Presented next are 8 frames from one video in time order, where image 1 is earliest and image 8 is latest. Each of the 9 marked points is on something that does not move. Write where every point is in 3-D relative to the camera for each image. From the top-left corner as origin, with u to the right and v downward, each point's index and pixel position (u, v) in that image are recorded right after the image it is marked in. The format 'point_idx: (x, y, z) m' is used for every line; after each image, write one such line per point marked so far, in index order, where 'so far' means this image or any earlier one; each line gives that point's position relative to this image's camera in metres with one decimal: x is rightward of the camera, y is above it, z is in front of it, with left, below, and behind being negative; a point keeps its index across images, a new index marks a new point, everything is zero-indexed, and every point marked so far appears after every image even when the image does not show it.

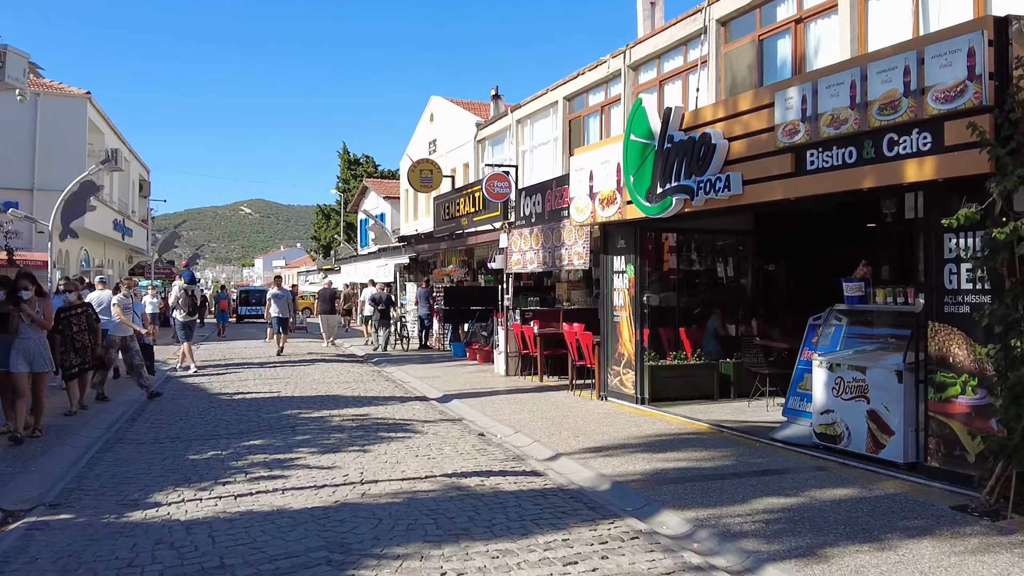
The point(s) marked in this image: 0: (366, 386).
0: (-2.1, -1.4, +13.9) m
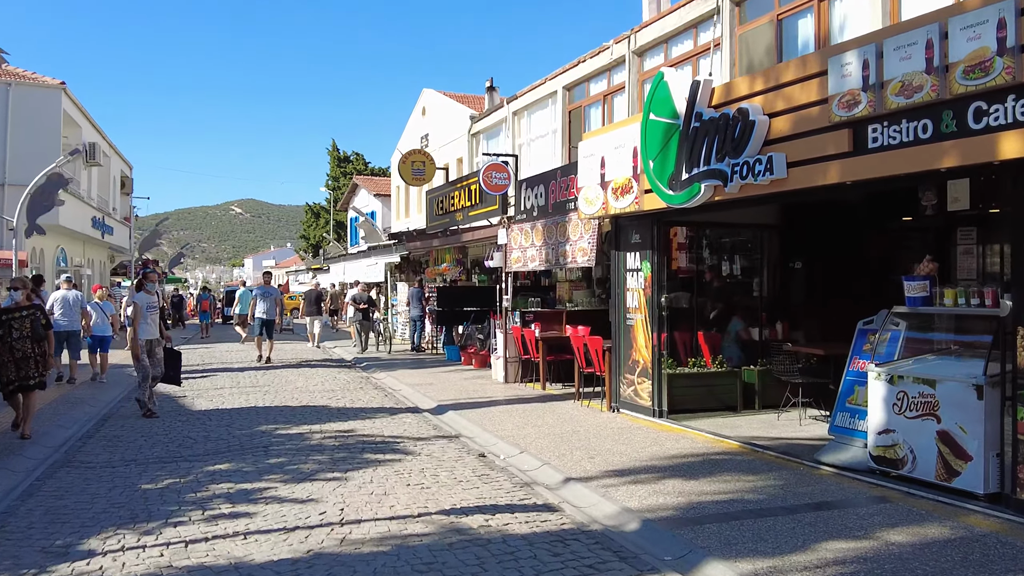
0: (-2.1, -1.4, +12.7) m
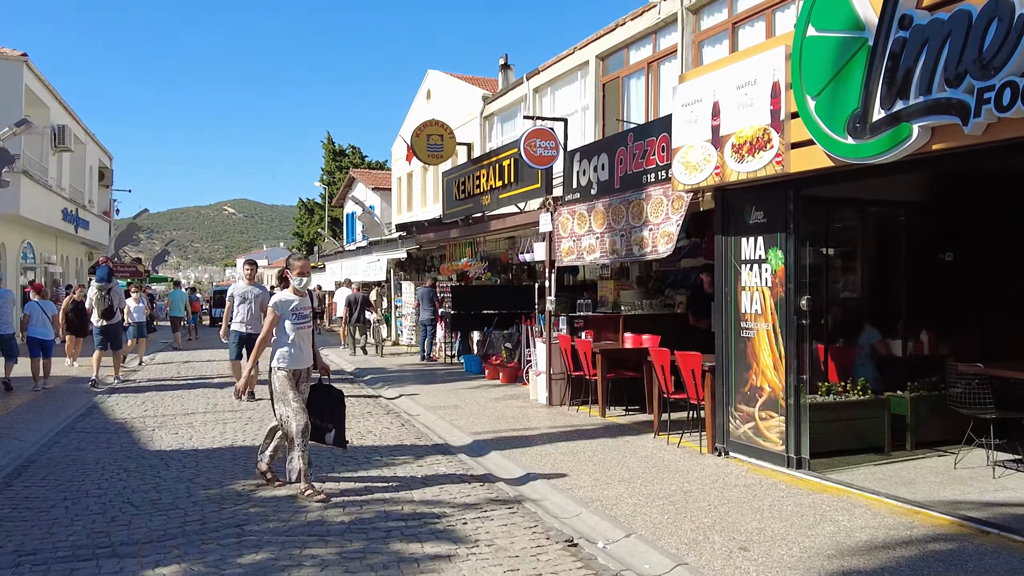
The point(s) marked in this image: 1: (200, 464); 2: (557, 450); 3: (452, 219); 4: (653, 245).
0: (-1.5, -1.4, +9.9) m
1: (-2.5, -1.4, +7.5) m
2: (+0.4, -1.4, +8.3) m
3: (-0.9, +1.1, +14.6) m
4: (+1.3, +0.4, +8.8) m
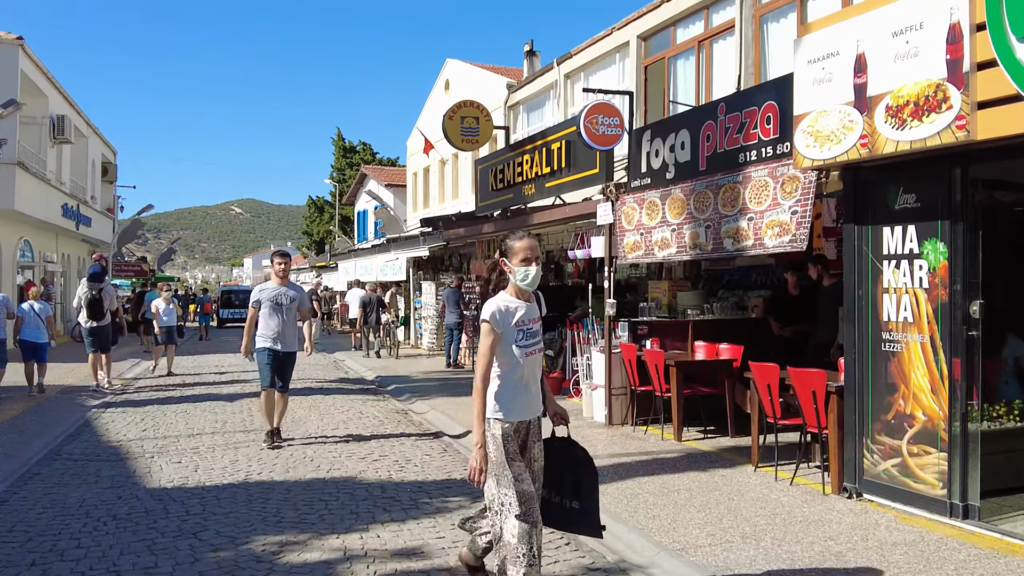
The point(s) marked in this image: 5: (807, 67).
0: (-1.0, -1.4, +8.4) m
1: (-1.9, -1.4, +6.1) m
2: (+0.9, -1.4, +6.8) m
3: (-0.3, +1.0, +13.1) m
4: (+1.8, +0.4, +7.3) m
5: (+1.9, +1.4, +6.1) m
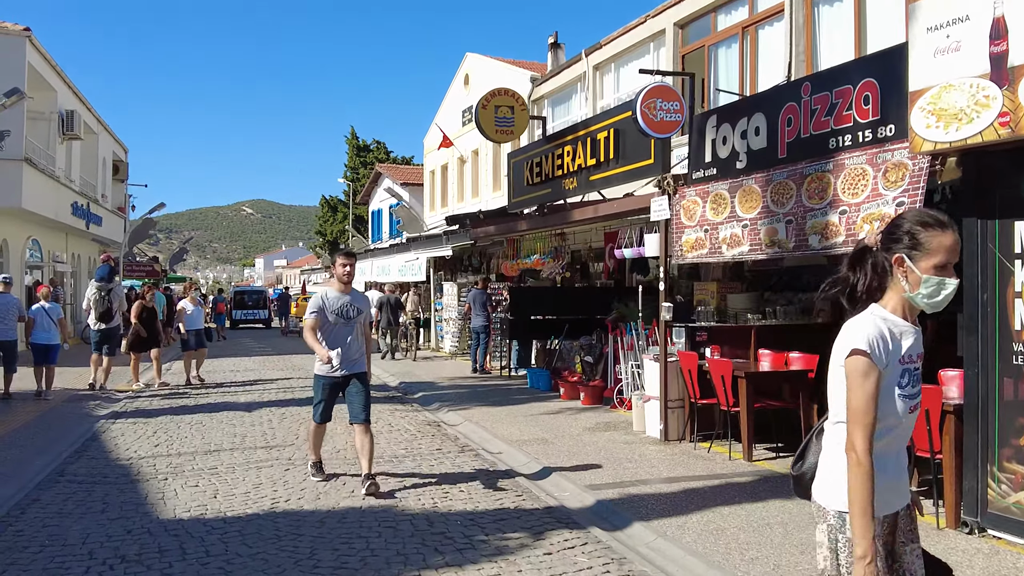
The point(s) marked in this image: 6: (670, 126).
0: (-0.6, -1.4, +7.5) m
1: (-1.5, -1.4, +5.2) m
2: (+1.3, -1.4, +5.9) m
3: (+0.1, +1.0, +12.3) m
4: (+2.2, +0.4, +6.4) m
5: (+2.3, +1.4, +5.2) m
6: (+1.4, +1.4, +8.3) m
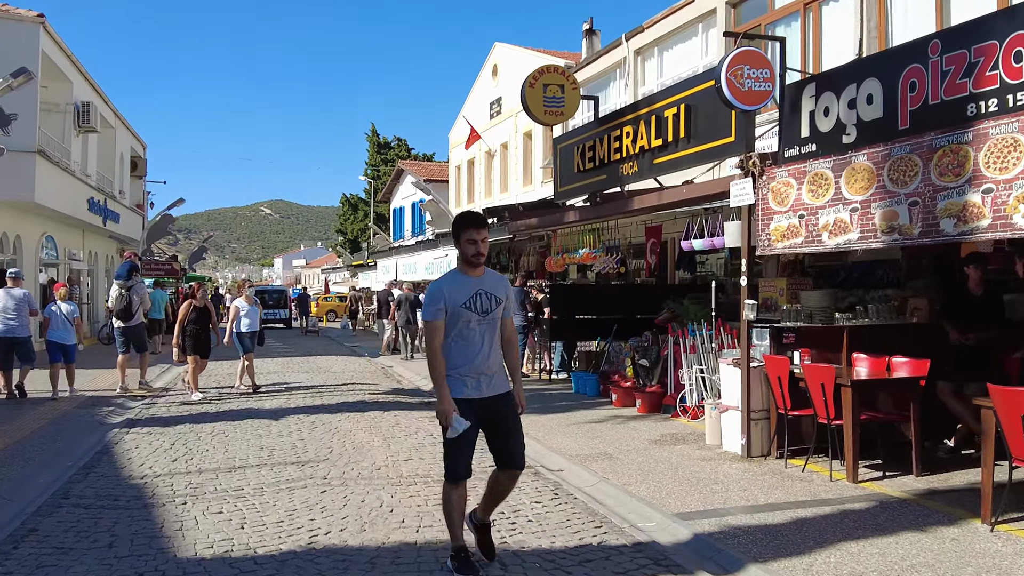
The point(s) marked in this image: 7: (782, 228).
0: (-0.1, -1.4, +6.5) m
1: (-1.1, -1.4, +4.2) m
2: (+1.8, -1.4, +4.9) m
3: (+0.7, +1.1, +11.3) m
4: (+2.7, +0.4, +5.3) m
5: (+2.7, +1.4, +4.2) m
6: (+1.8, +1.4, +7.3) m
7: (+2.0, +0.5, +7.2) m
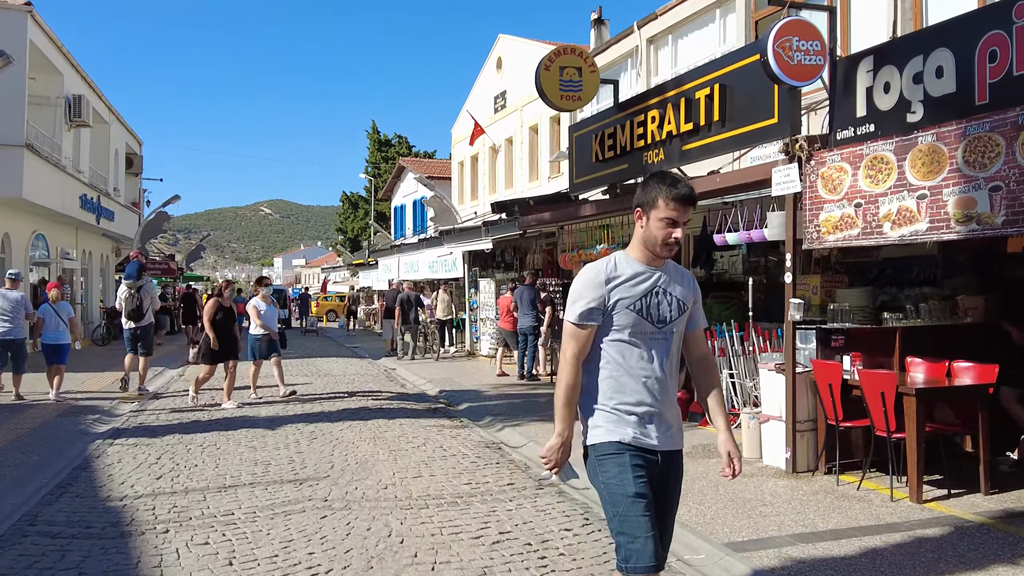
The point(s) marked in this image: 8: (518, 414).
0: (0.0, -1.4, +5.8) m
1: (-0.9, -1.4, +3.5) m
2: (+1.9, -1.4, +4.1) m
3: (+0.8, +1.1, +10.5) m
4: (+2.8, +0.4, +4.6) m
5: (+2.9, +1.4, +3.4) m
6: (+2.0, +1.5, +6.5) m
7: (+2.2, +0.5, +6.5) m
8: (+0.1, -1.4, +10.8) m
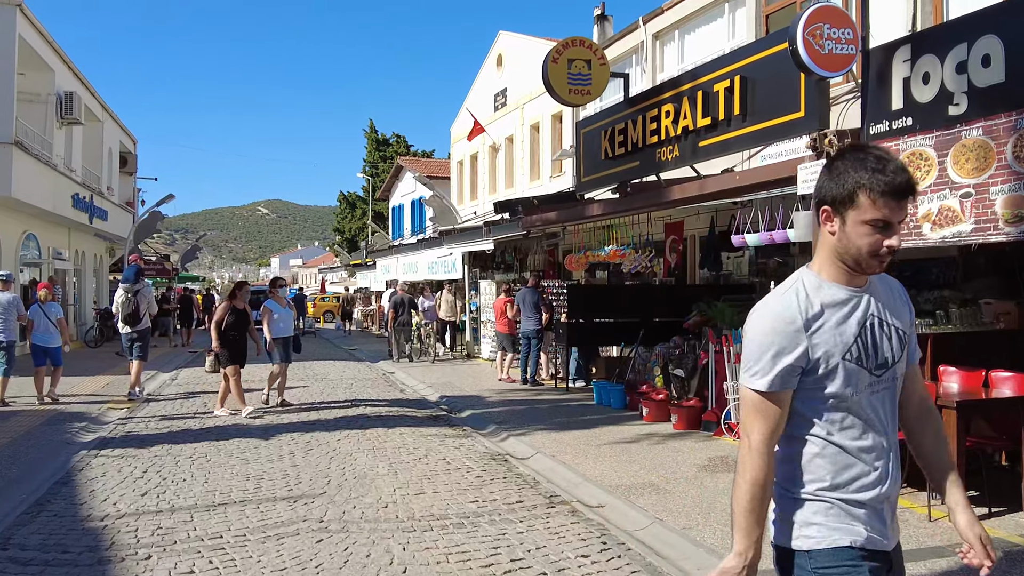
0: (+0.1, -1.4, +5.3) m
1: (-0.9, -1.4, +3.0) m
2: (+2.0, -1.4, +3.7) m
3: (+0.9, +1.1, +10.1) m
4: (+2.9, +0.4, +4.2) m
5: (+2.9, +1.4, +3.0) m
6: (+2.0, +1.4, +6.1) m
7: (+2.3, +0.4, +6.1) m
8: (+0.1, -1.4, +10.3) m
